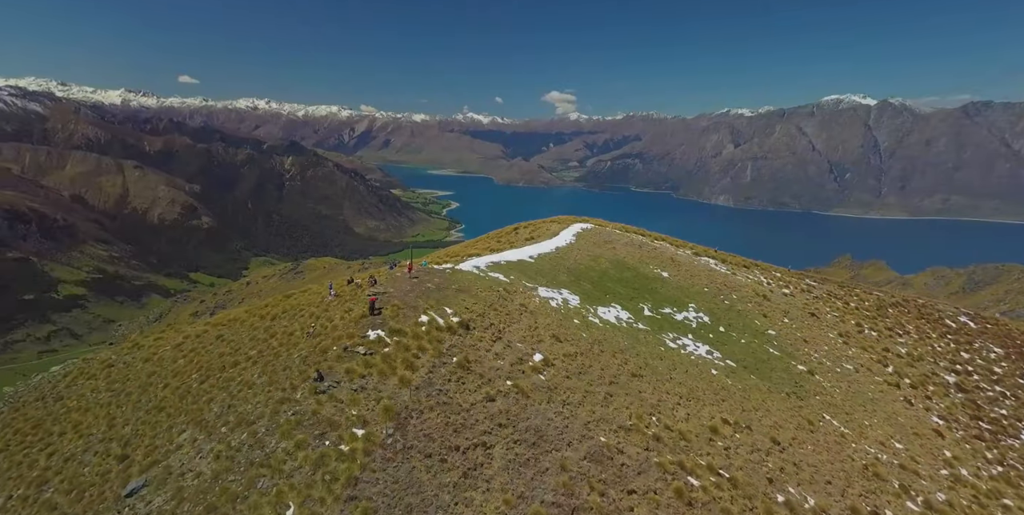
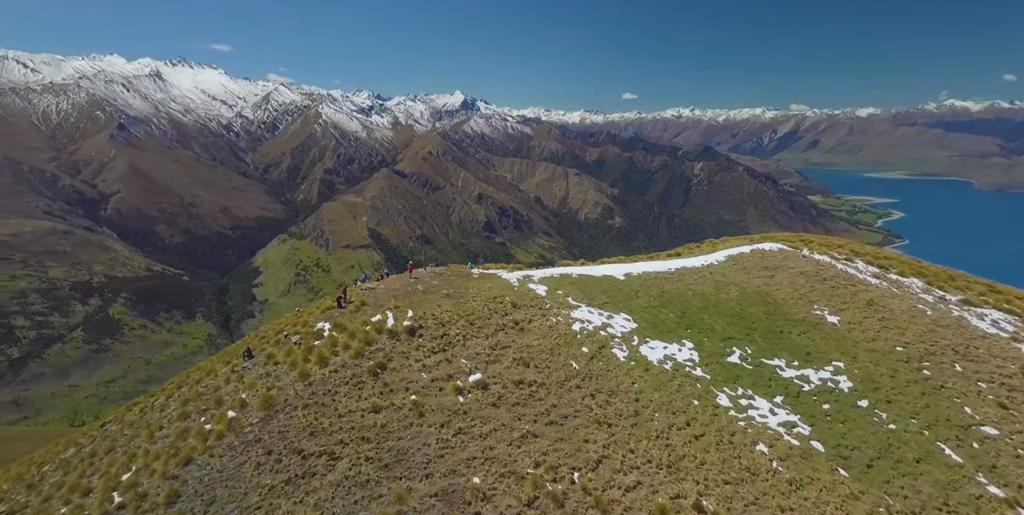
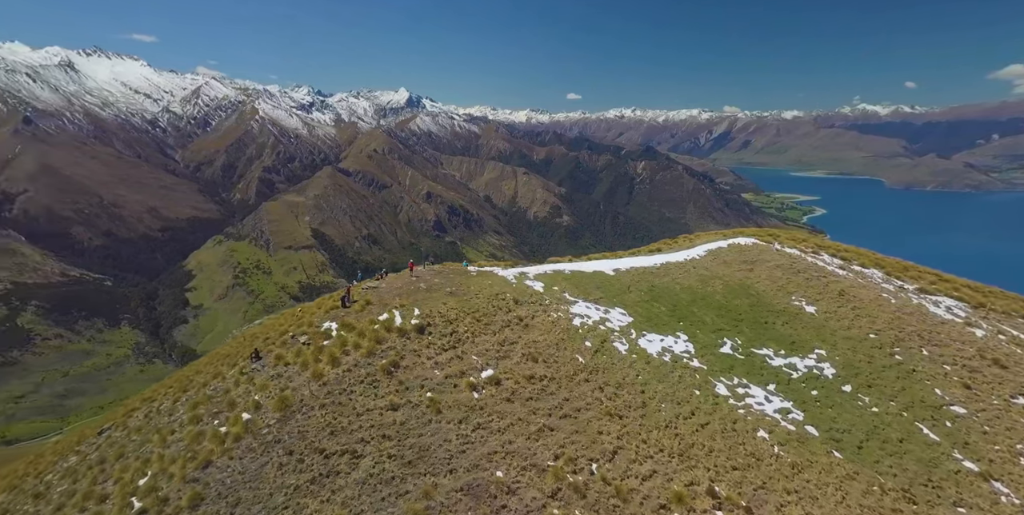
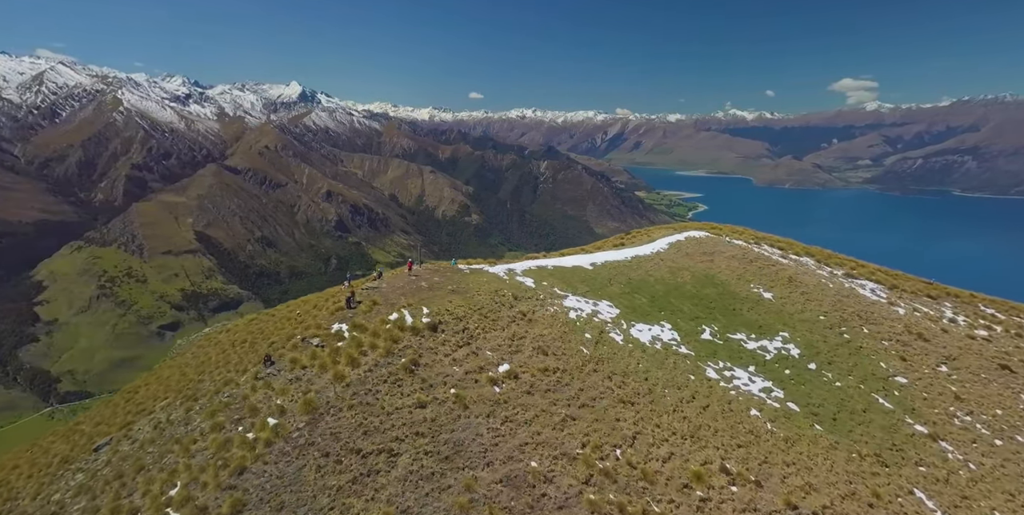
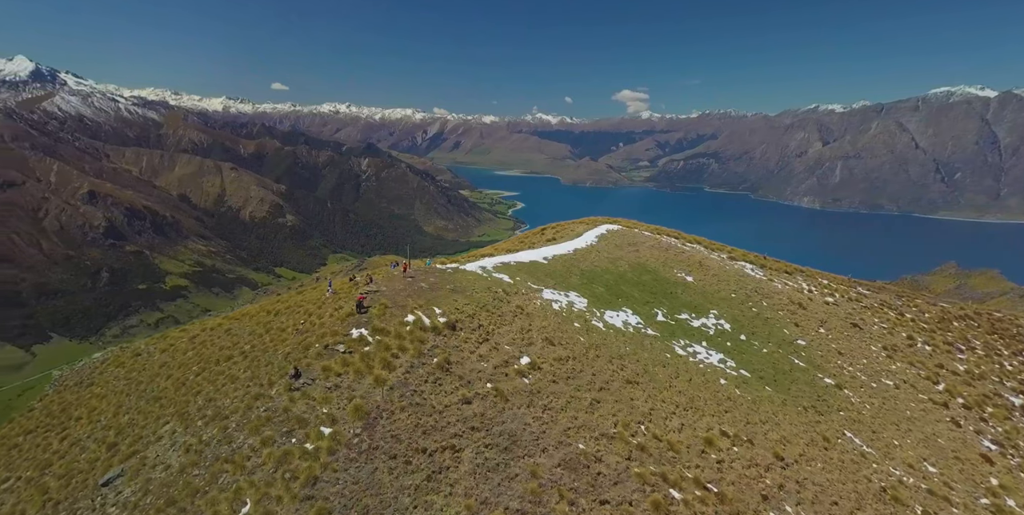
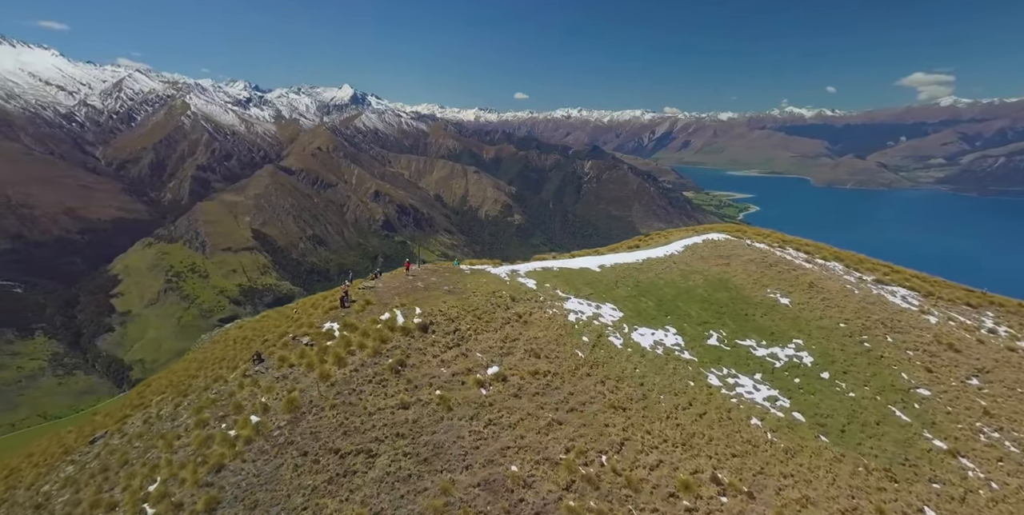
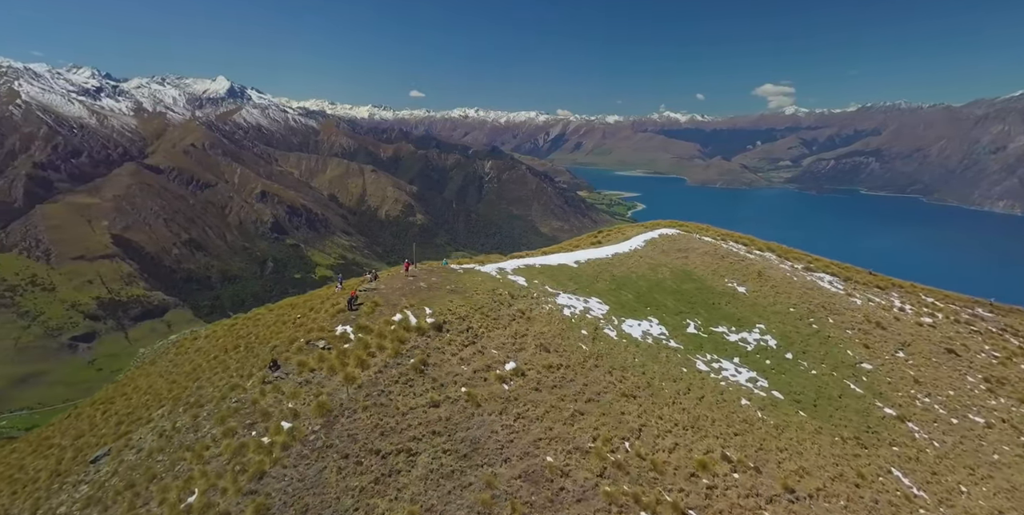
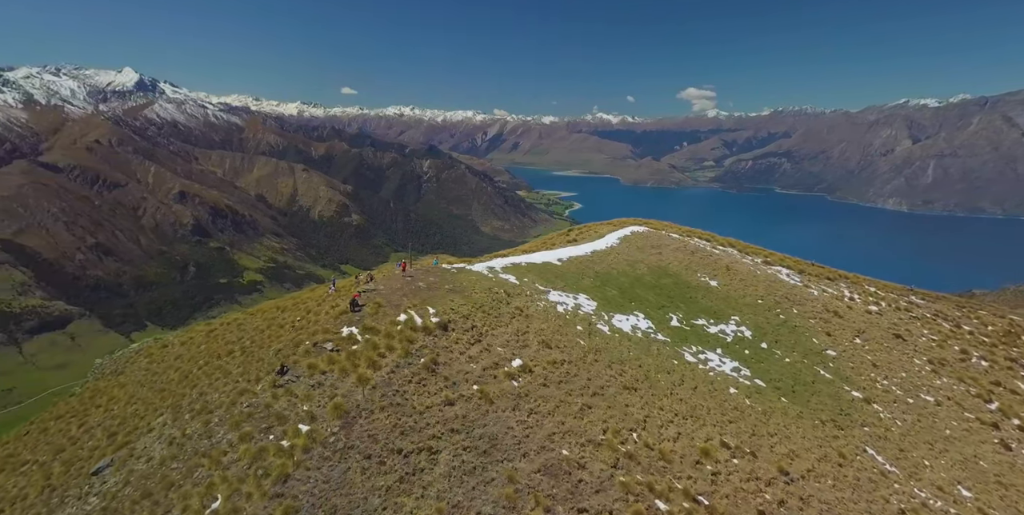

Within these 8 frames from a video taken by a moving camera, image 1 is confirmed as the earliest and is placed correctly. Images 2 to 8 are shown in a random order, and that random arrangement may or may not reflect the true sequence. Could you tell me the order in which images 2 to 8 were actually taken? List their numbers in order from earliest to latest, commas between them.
5, 8, 7, 4, 6, 3, 2
